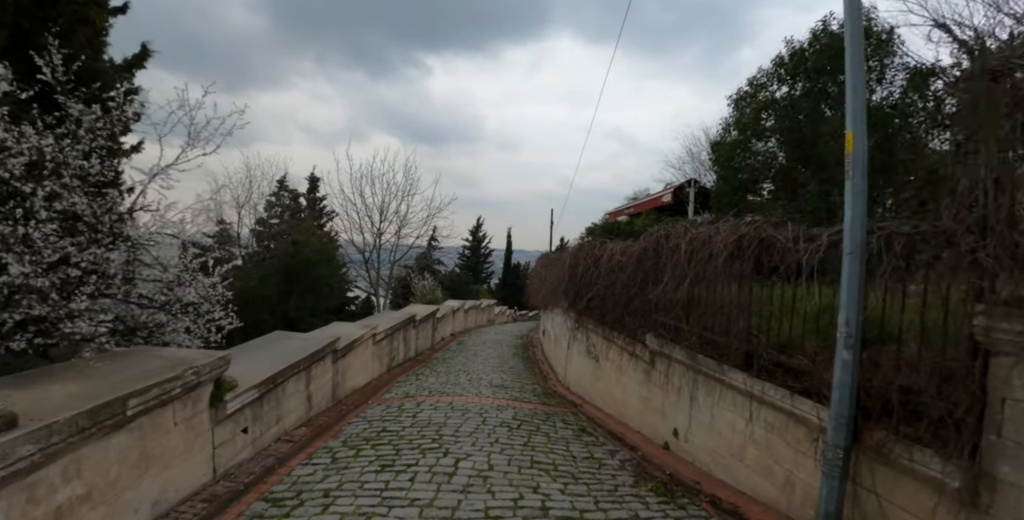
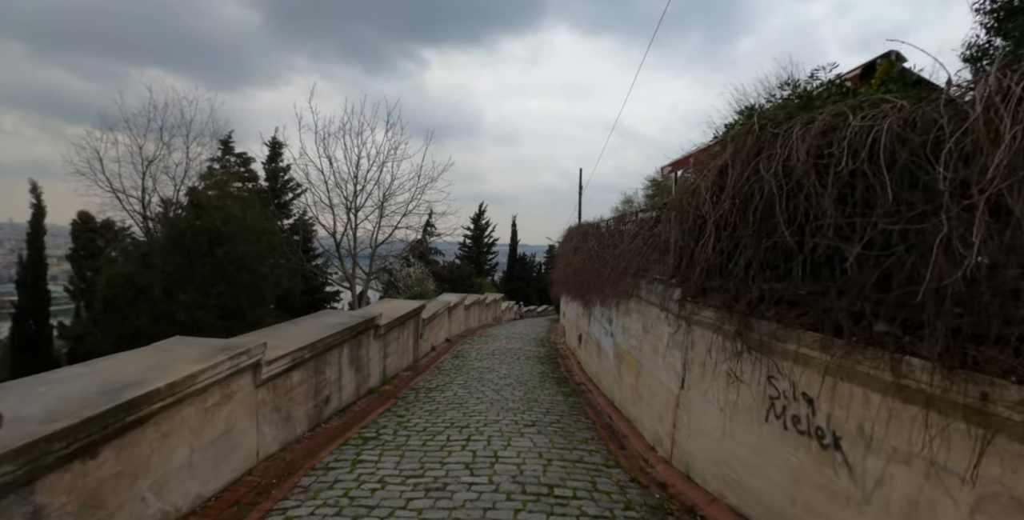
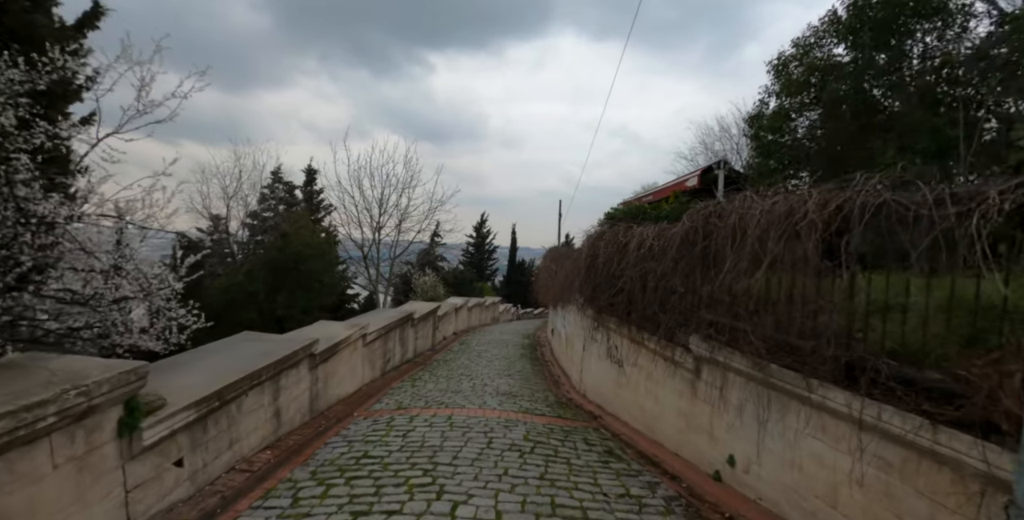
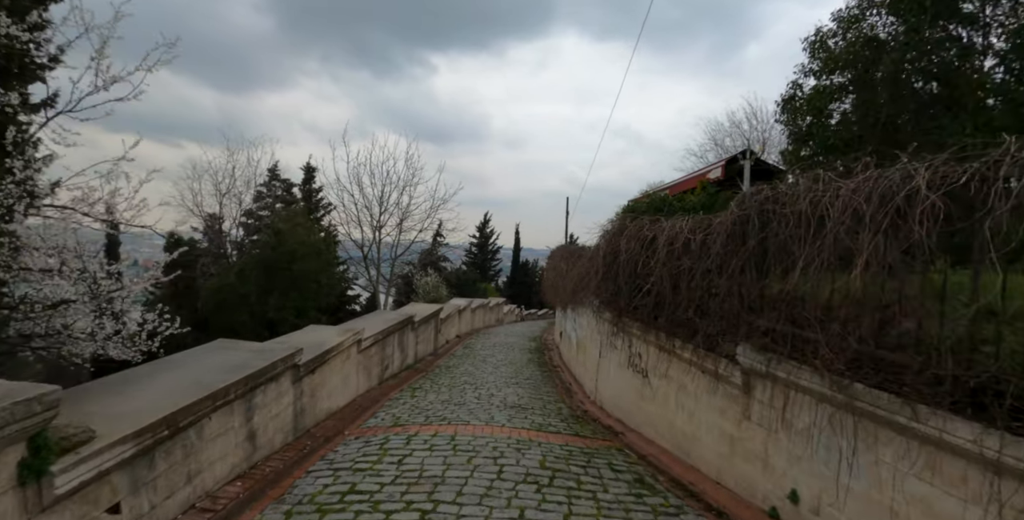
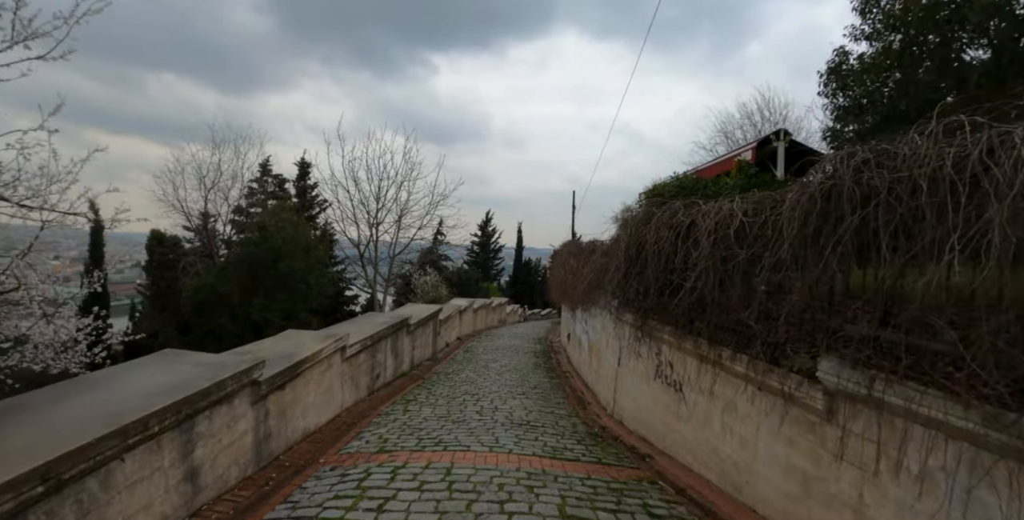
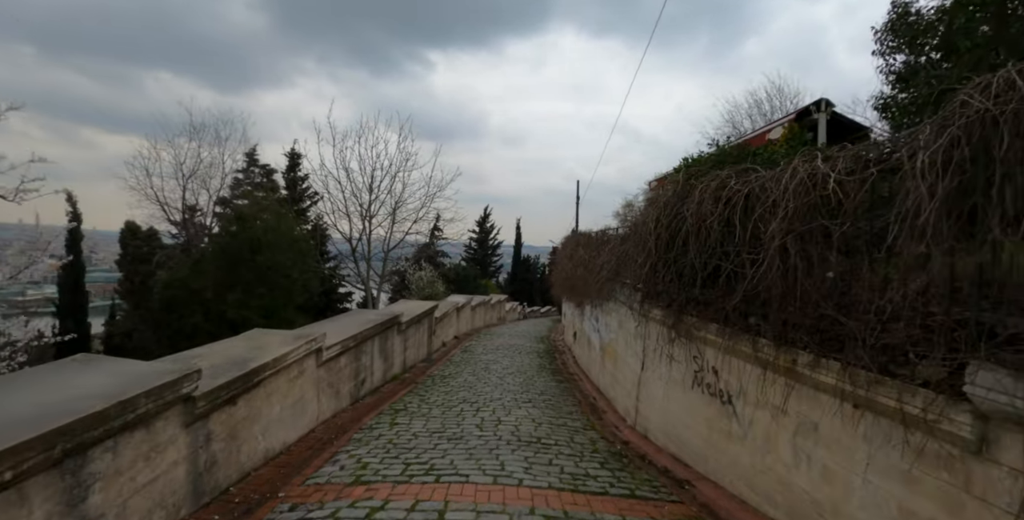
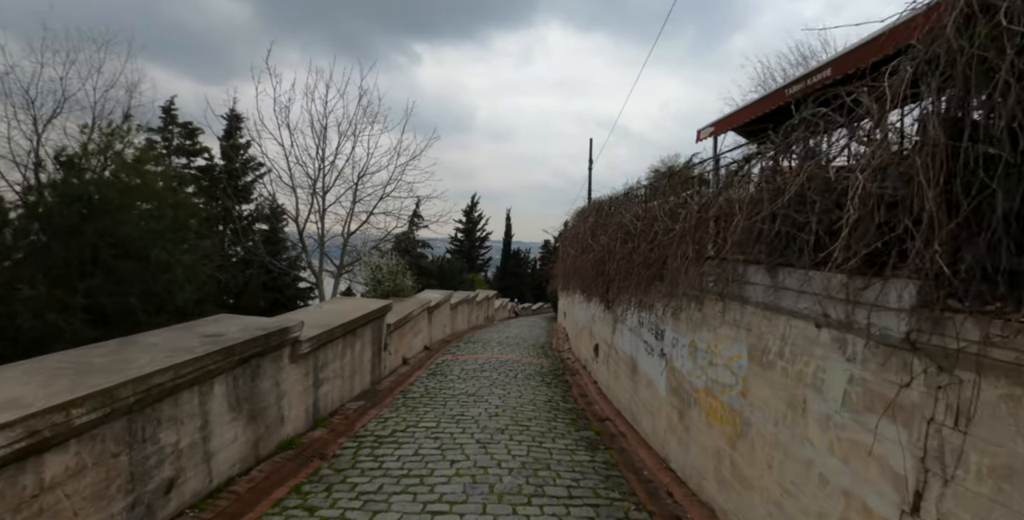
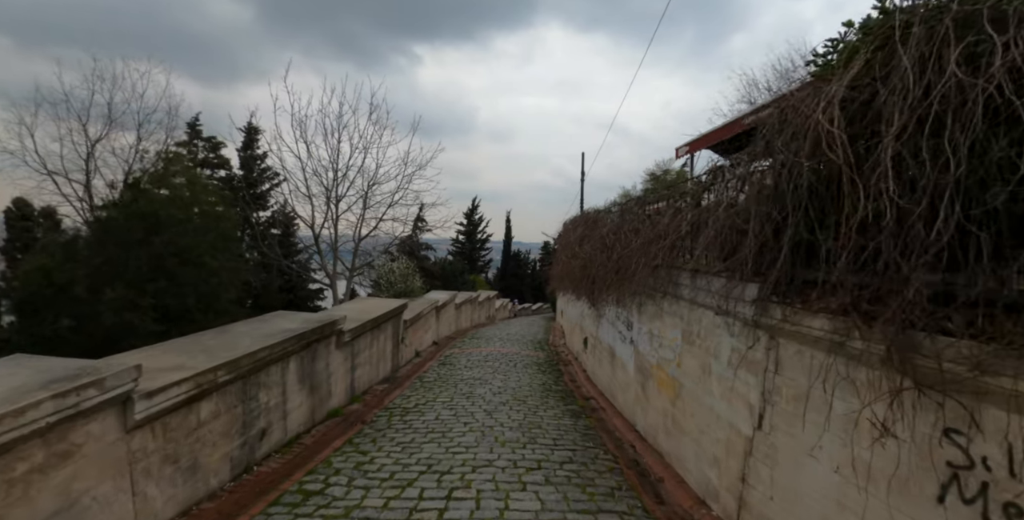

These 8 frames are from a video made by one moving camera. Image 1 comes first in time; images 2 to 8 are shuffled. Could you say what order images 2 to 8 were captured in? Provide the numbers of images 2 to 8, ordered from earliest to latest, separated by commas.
3, 4, 5, 6, 2, 8, 7
